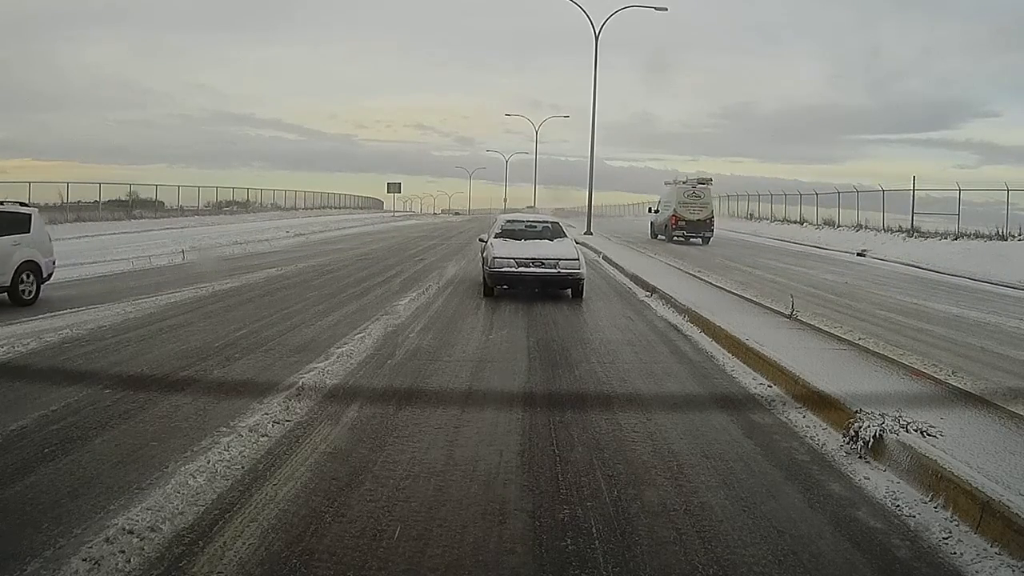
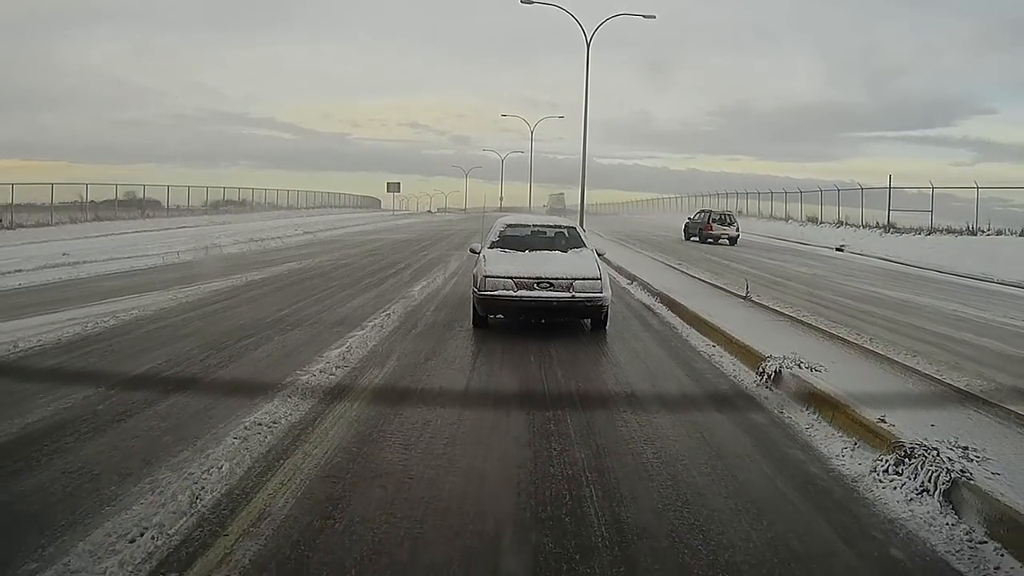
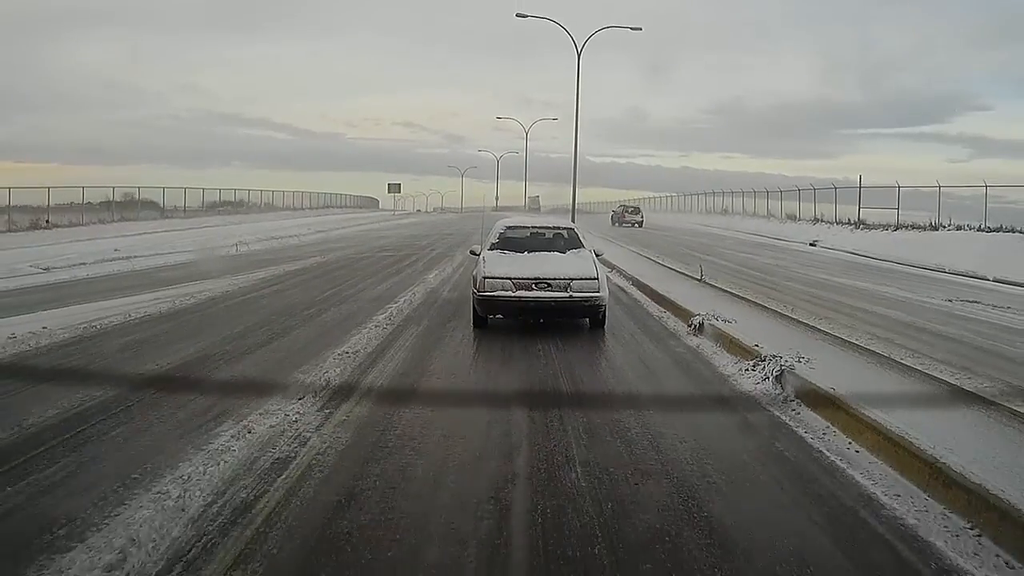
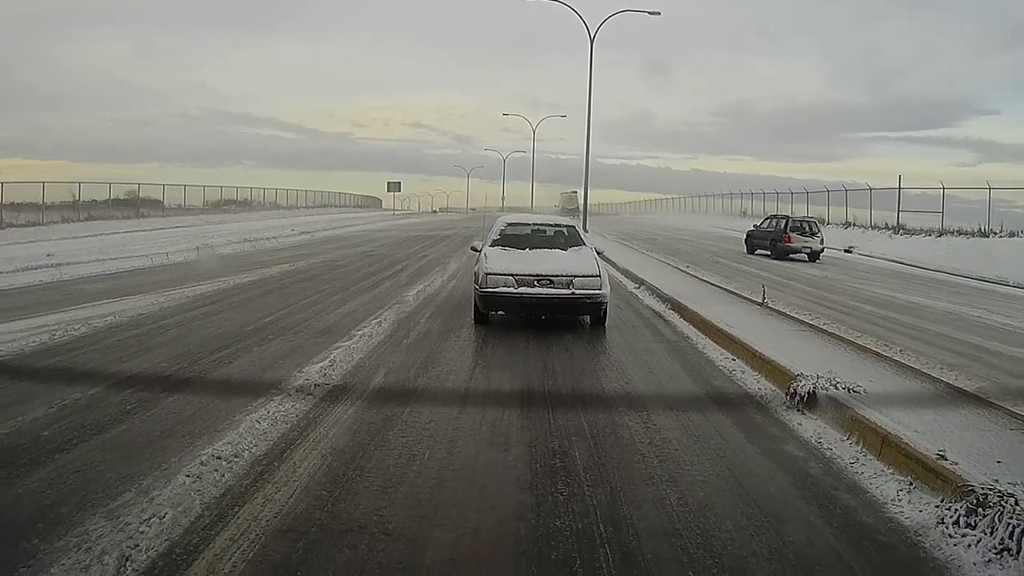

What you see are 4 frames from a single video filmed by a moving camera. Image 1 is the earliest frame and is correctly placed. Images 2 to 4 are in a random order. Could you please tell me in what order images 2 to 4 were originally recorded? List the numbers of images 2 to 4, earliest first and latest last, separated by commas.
4, 2, 3
